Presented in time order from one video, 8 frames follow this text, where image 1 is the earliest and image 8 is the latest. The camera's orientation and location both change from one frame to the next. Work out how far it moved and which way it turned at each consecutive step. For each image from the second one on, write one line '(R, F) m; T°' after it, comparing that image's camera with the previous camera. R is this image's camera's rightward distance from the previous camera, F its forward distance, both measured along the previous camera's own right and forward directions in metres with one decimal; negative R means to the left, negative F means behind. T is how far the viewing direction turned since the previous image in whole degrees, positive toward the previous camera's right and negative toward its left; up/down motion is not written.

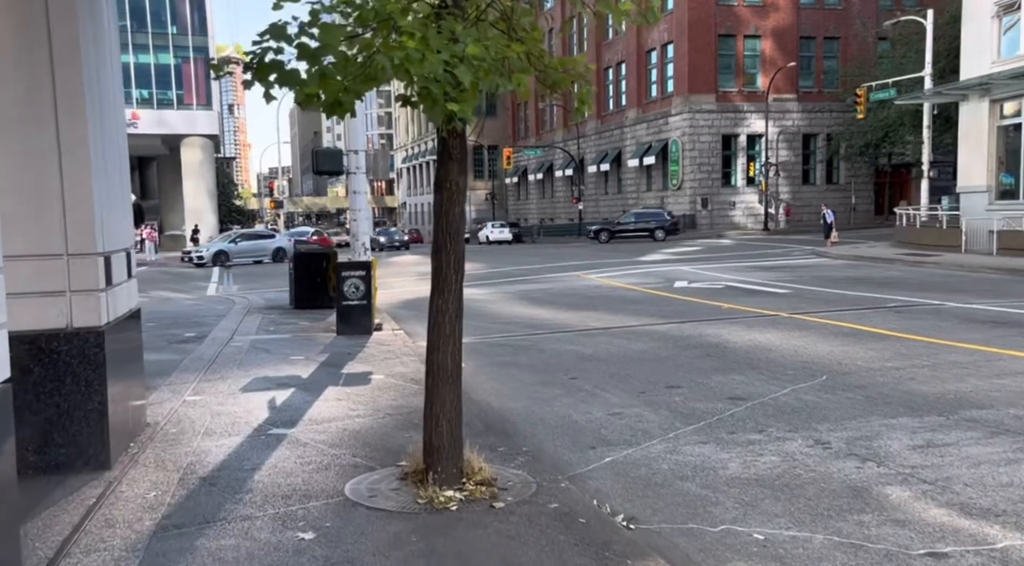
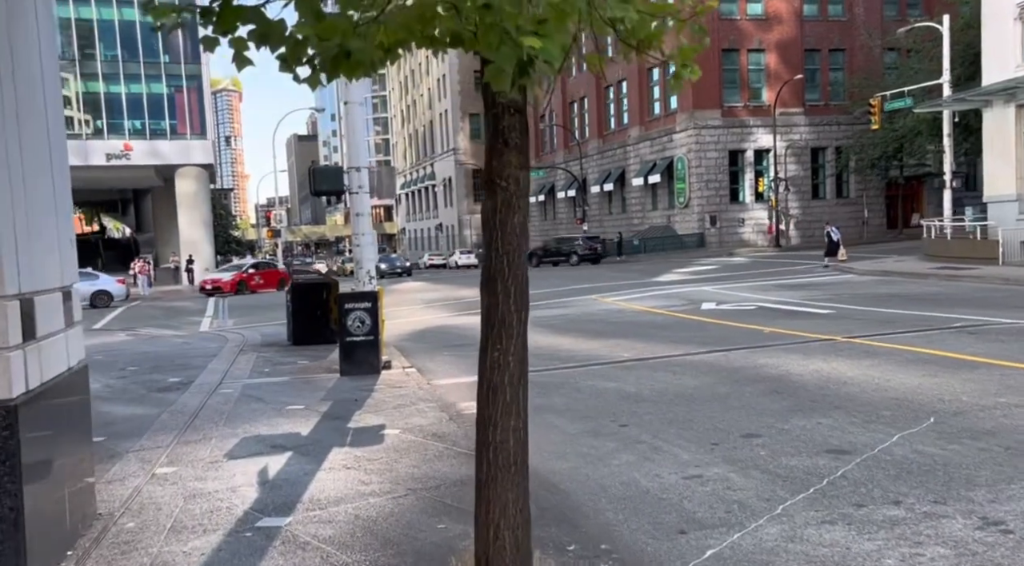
(-0.3, +1.4) m; 0°
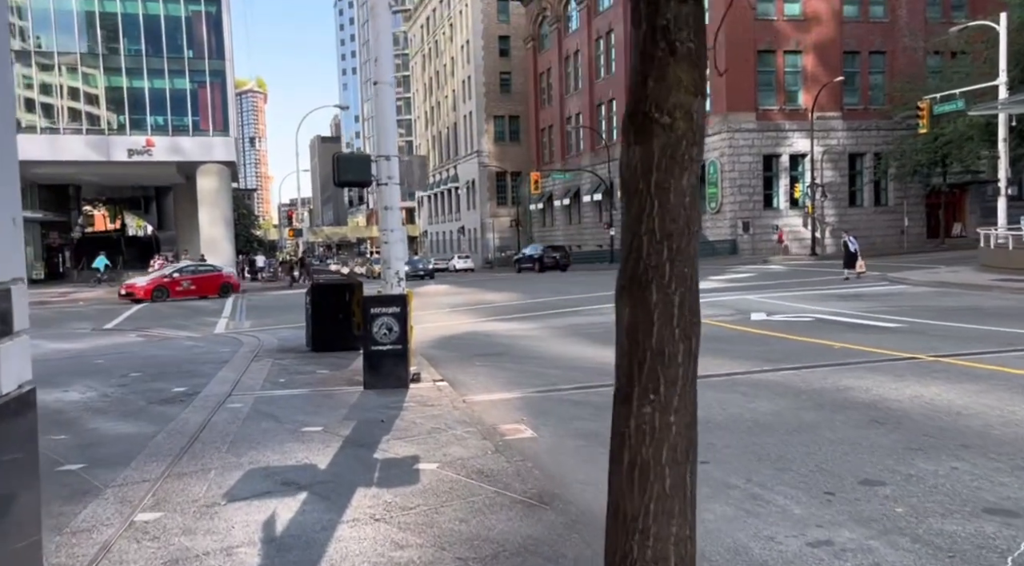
(-0.3, +1.3) m; -1°
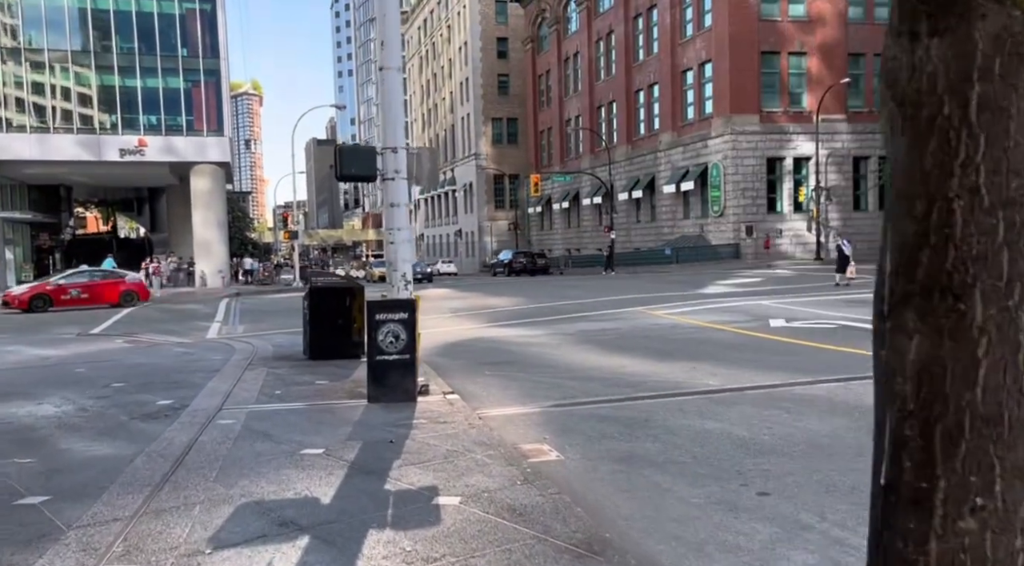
(-0.2, +0.9) m; 0°
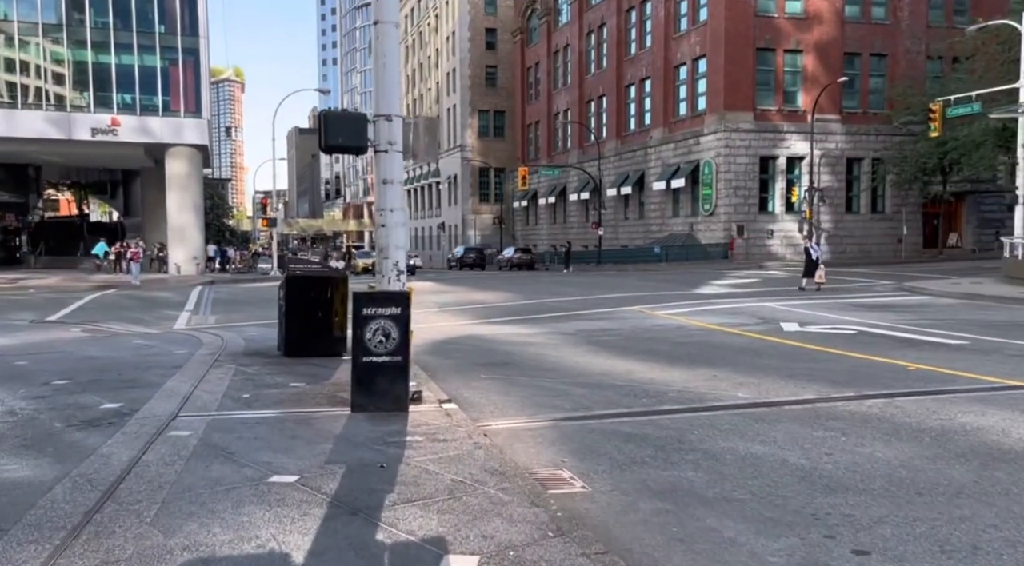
(-0.3, +1.3) m; +1°
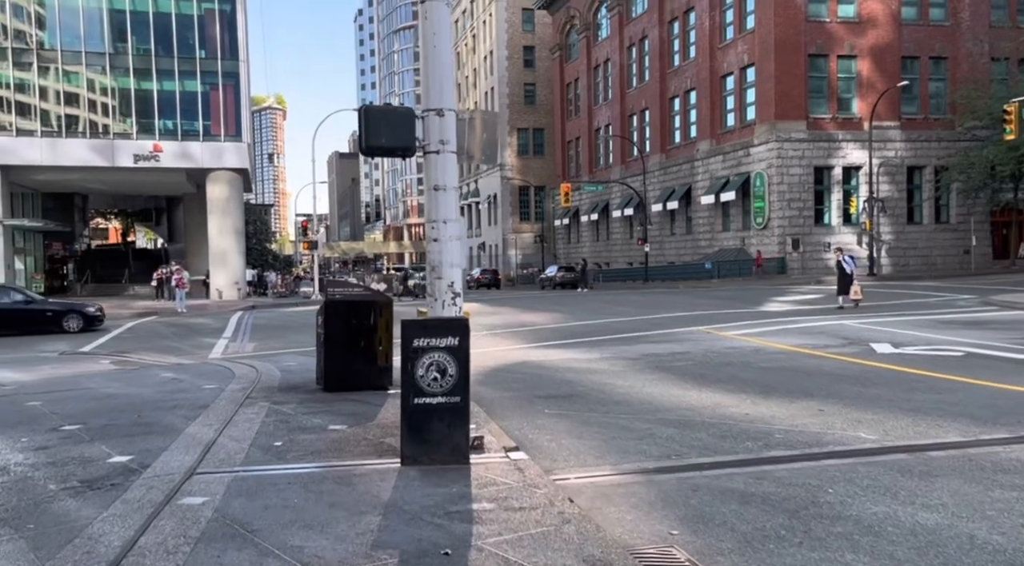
(-0.3, +1.4) m; -3°
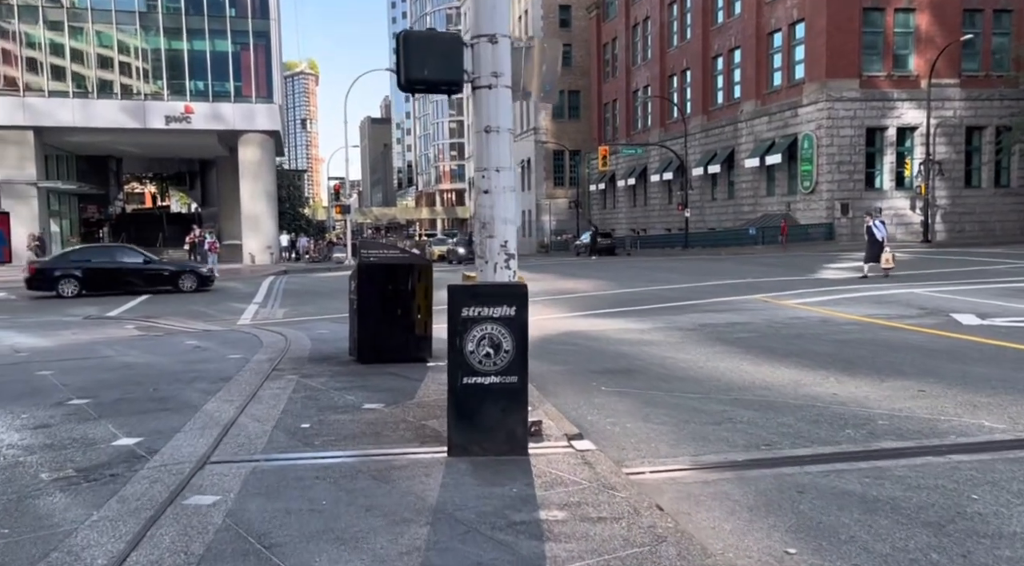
(-0.2, +1.0) m; -2°
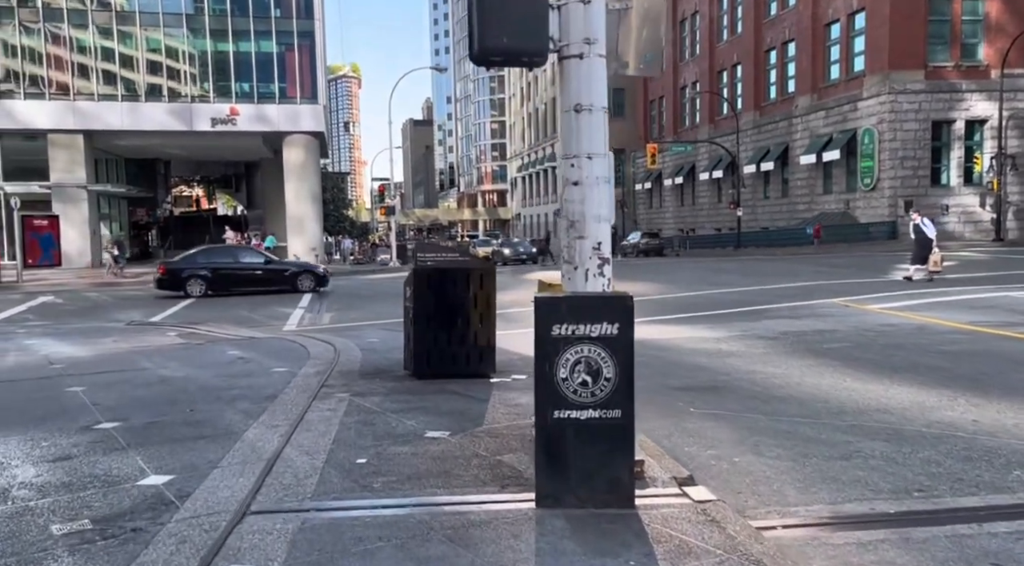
(-0.3, +1.0) m; -3°
